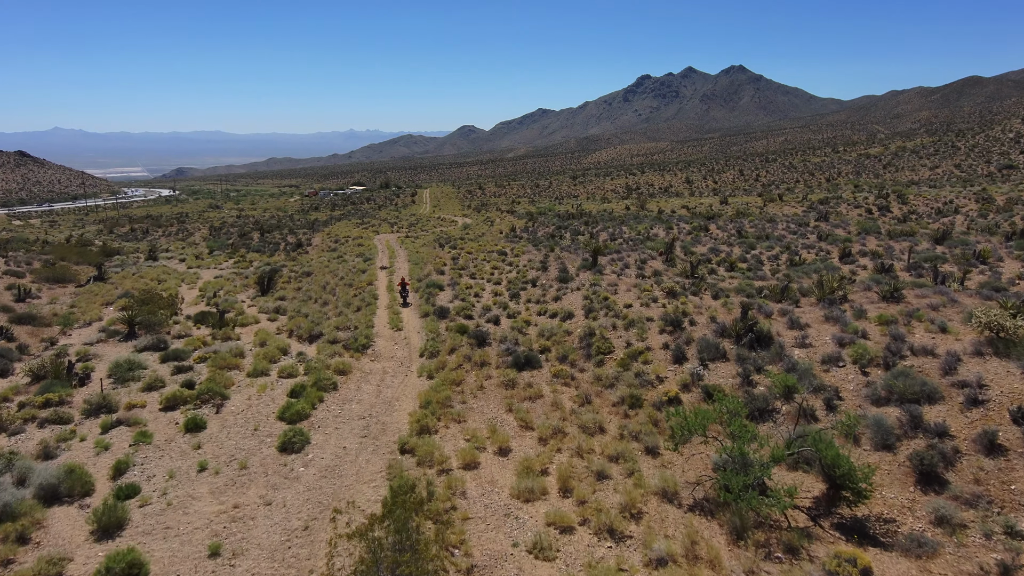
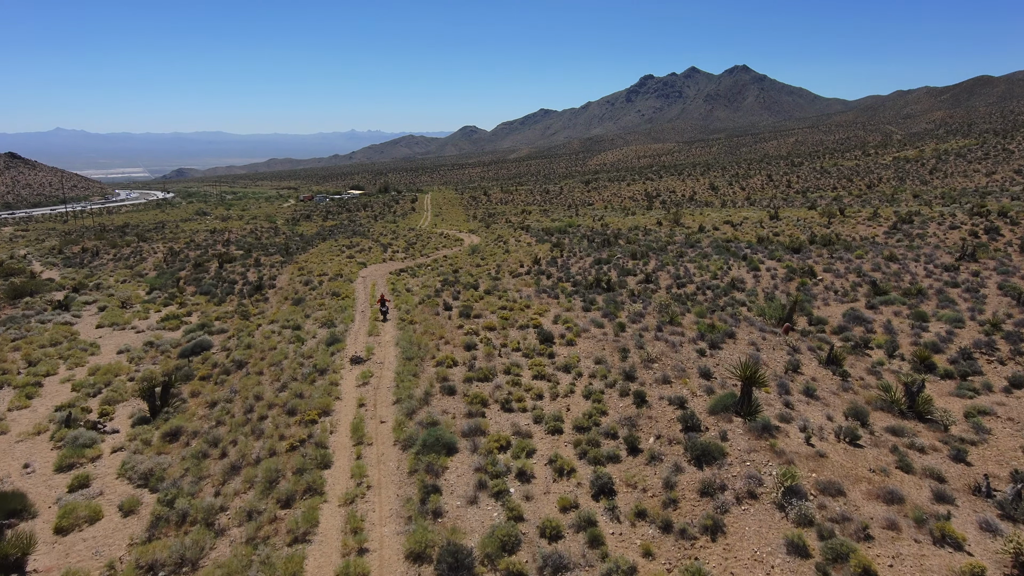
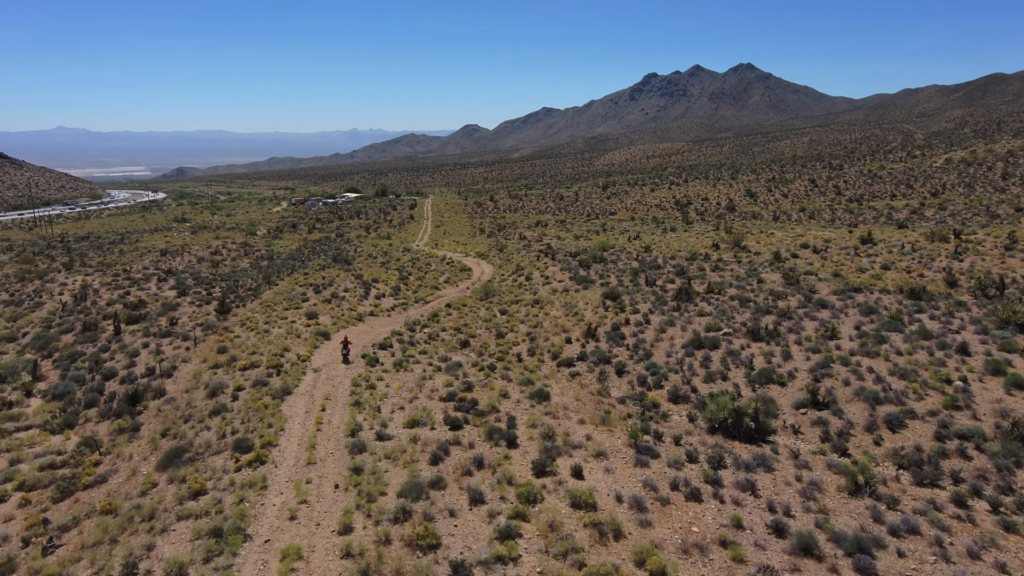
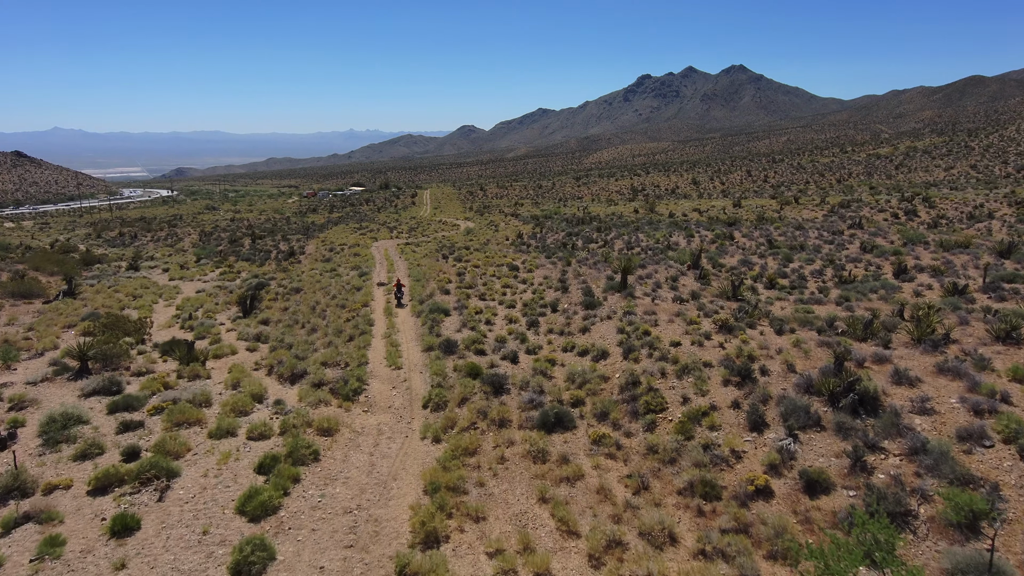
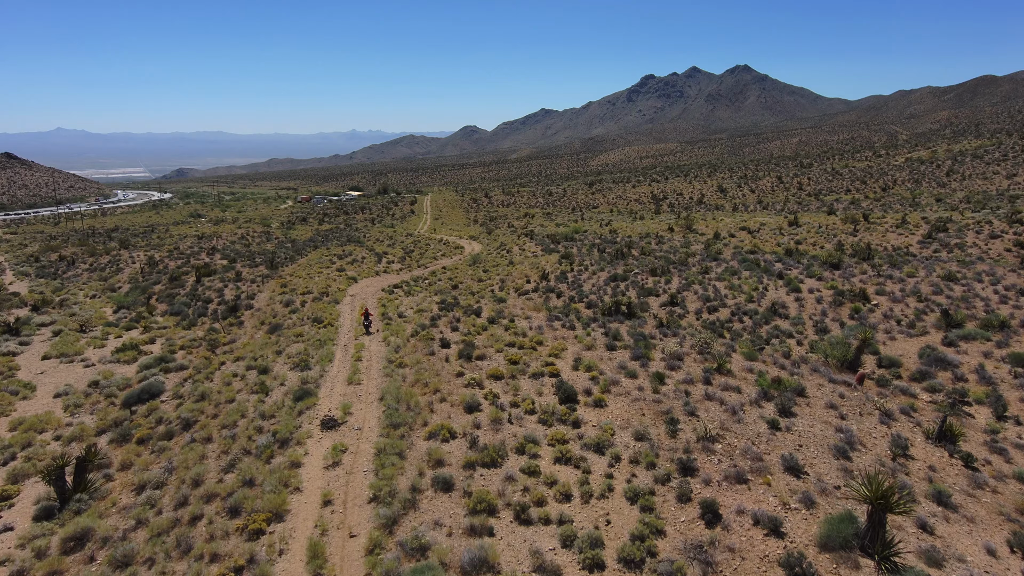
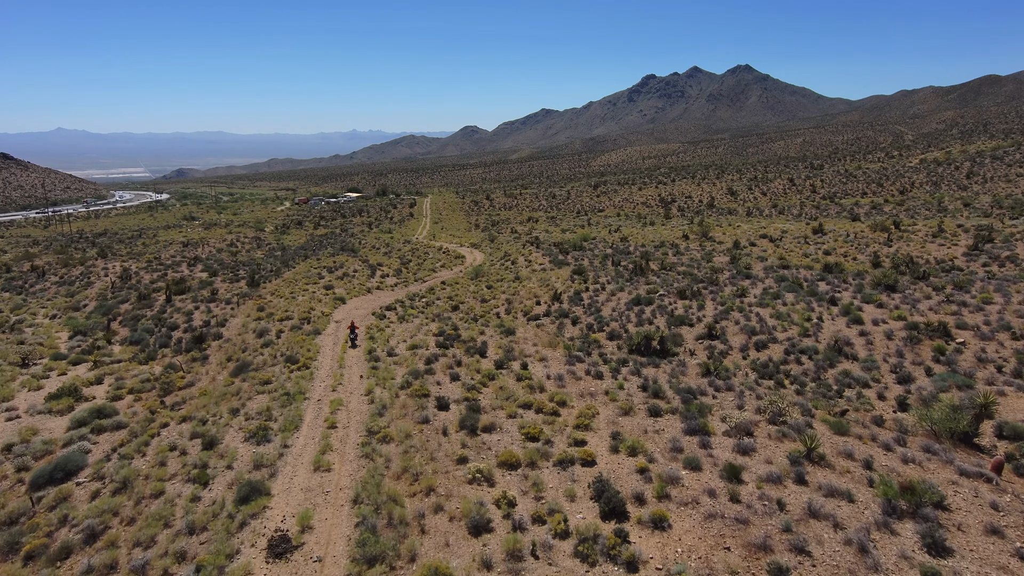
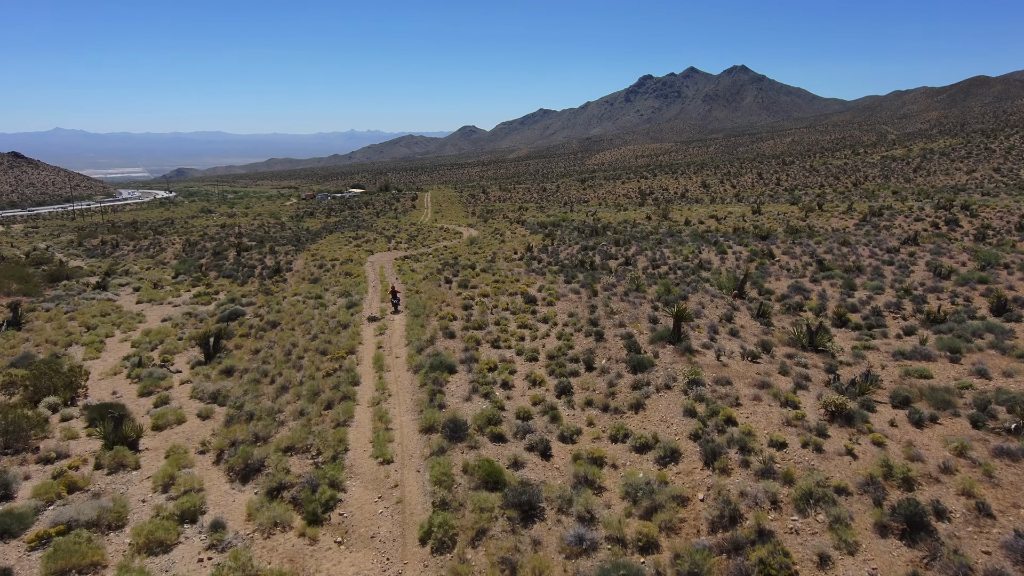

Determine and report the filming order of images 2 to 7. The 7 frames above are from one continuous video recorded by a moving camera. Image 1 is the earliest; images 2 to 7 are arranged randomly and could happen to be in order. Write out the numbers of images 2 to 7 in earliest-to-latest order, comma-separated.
4, 7, 2, 5, 6, 3
